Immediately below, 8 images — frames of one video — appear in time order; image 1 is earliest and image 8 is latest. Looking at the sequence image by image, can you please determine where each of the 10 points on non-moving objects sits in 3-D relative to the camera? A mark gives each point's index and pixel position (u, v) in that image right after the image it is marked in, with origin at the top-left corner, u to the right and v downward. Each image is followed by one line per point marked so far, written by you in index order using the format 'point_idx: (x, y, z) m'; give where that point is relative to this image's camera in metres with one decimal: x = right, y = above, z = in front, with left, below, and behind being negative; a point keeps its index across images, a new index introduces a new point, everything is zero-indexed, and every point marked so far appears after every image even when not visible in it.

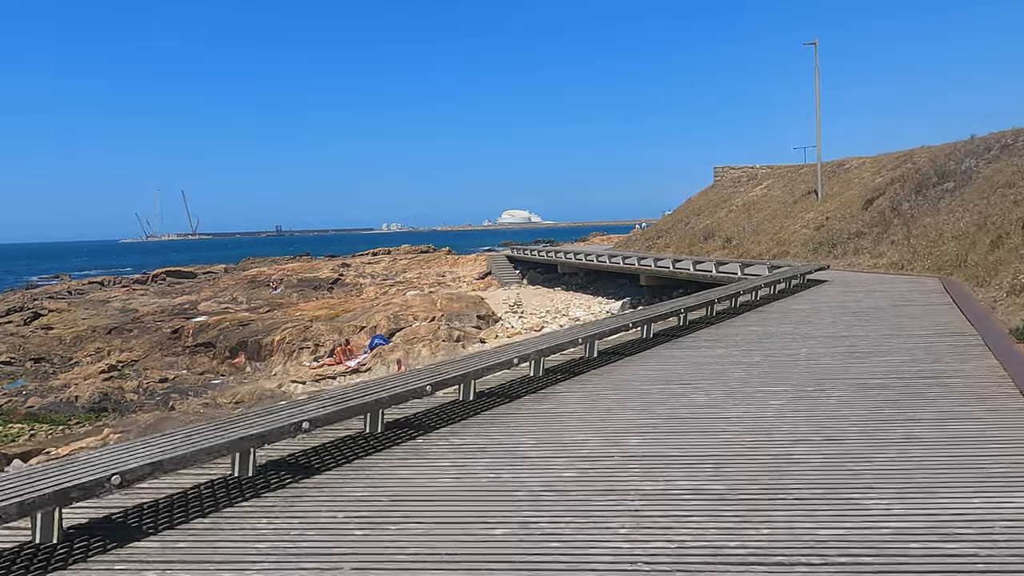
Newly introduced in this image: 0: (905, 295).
0: (+6.8, -0.1, +13.3) m
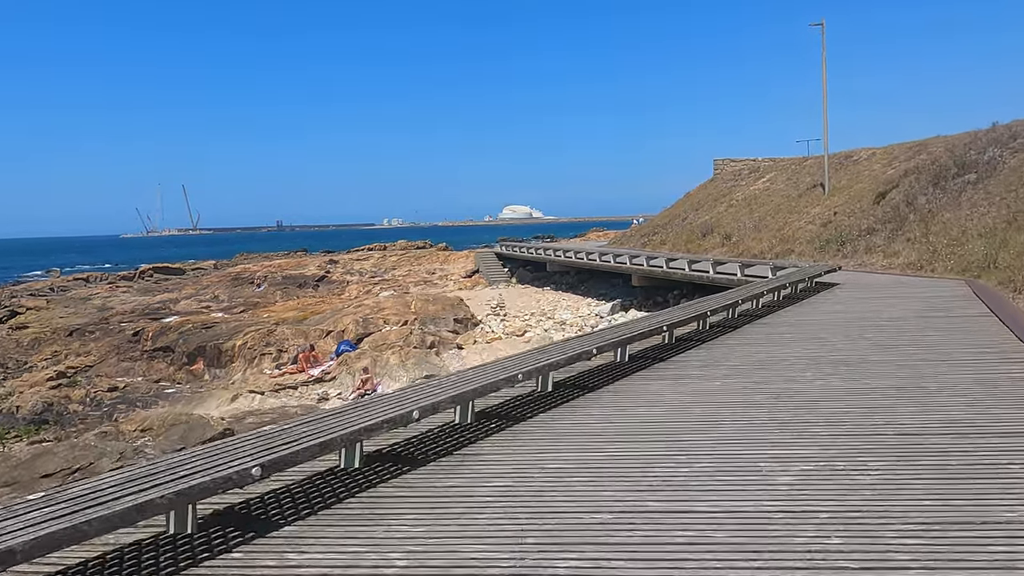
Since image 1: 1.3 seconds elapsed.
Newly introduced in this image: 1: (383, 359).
0: (+6.3, -0.2, +11.5) m
1: (-3.1, -1.7, +18.4) m
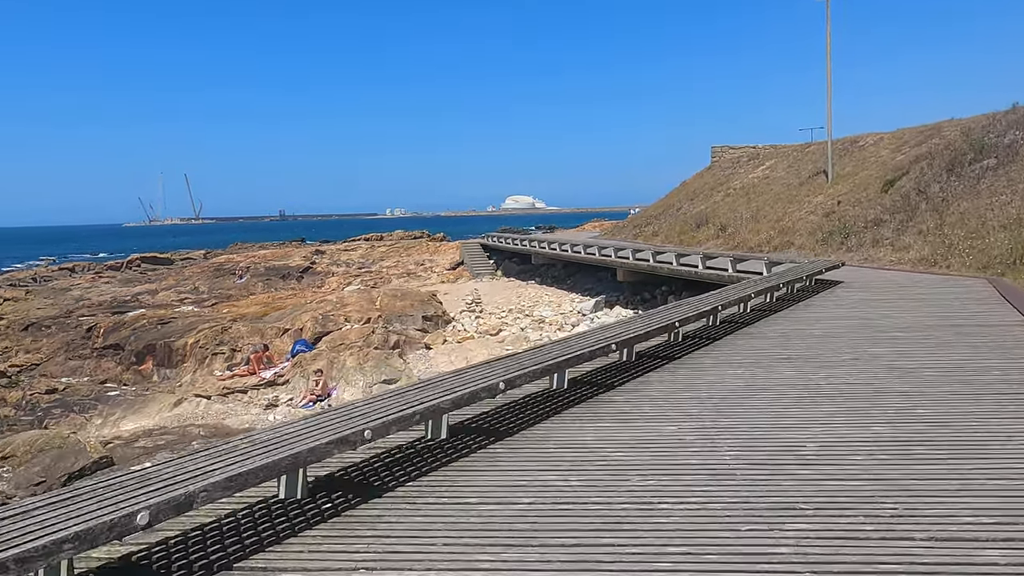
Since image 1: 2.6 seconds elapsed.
0: (+5.6, -0.2, +9.8) m
1: (-3.8, -1.6, +16.8) m
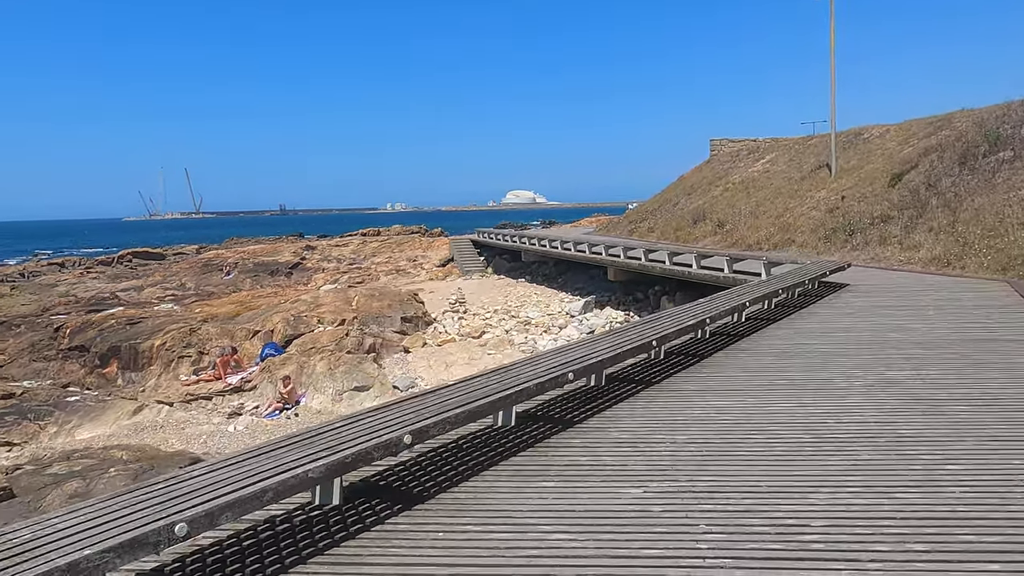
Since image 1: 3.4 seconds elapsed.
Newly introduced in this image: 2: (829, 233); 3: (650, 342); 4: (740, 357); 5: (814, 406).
0: (+5.2, -0.3, +8.7) m
1: (-4.2, -1.6, +15.7) m
2: (+7.2, +1.3, +17.4) m
3: (+1.0, -0.4, +5.9) m
4: (+2.0, -0.6, +6.5) m
5: (+1.9, -0.8, +4.9) m
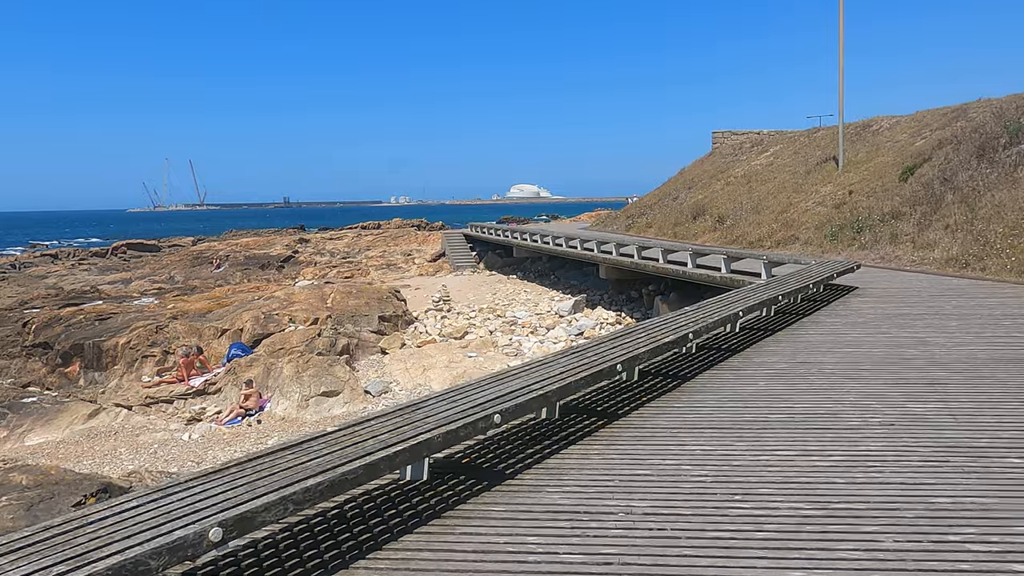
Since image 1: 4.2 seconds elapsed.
0: (+4.8, -0.4, +7.6) m
1: (-4.5, -1.5, +14.7) m
2: (+6.9, +1.2, +16.3) m
3: (+0.7, -0.5, +4.9) m
4: (+1.6, -0.7, +5.4) m
5: (+1.5, -0.8, +3.8) m
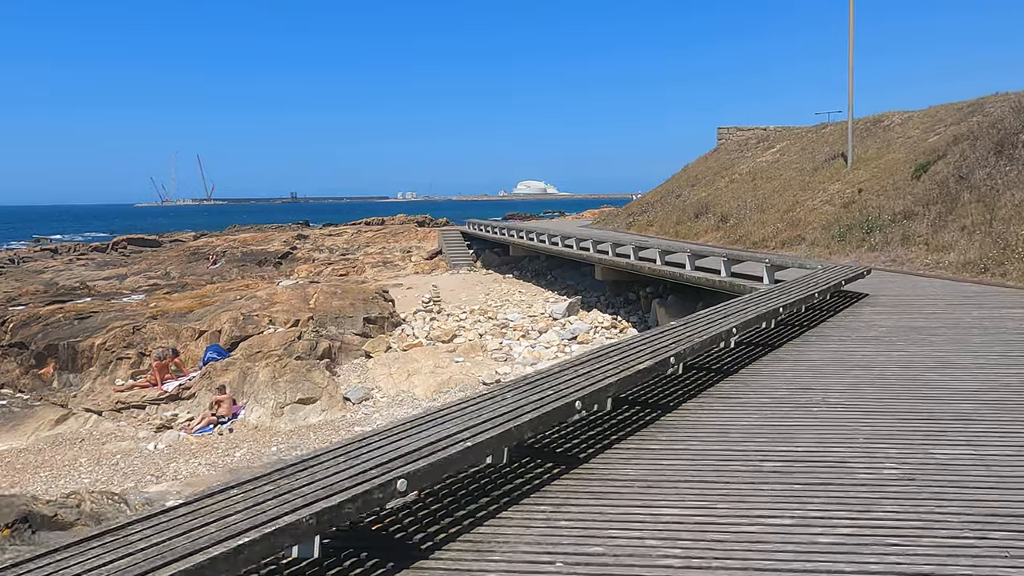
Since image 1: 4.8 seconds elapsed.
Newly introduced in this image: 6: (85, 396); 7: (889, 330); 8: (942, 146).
0: (+4.6, -0.5, +6.8) m
1: (-4.8, -1.6, +13.9) m
2: (+6.7, +1.2, +15.5) m
3: (+0.4, -0.6, +4.1) m
4: (+1.3, -0.8, +4.7) m
5: (+1.2, -0.9, +3.0) m
6: (-8.6, -2.2, +15.4) m
7: (+3.6, -0.4, +7.2) m
8: (+9.4, +3.1, +16.6) m
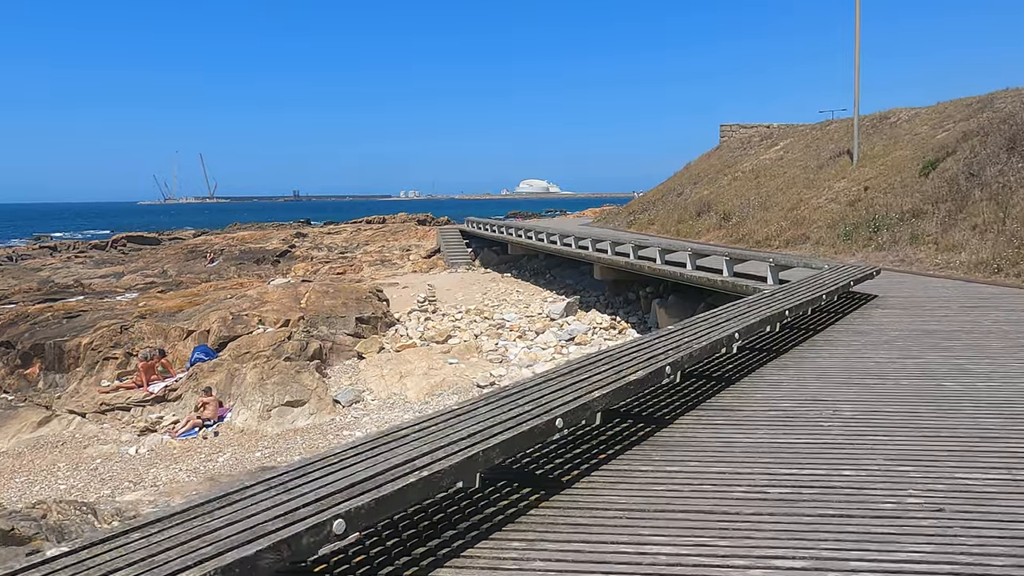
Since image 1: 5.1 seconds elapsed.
0: (+4.5, -0.5, +6.4) m
1: (-4.9, -1.5, +13.5) m
2: (+6.7, +1.2, +15.0) m
3: (+0.2, -0.6, +3.7) m
4: (+1.2, -0.8, +4.2) m
5: (+1.1, -0.9, +2.6) m
6: (-8.7, -2.1, +15.0) m
7: (+3.5, -0.4, +6.8) m
8: (+9.3, +3.1, +16.1) m
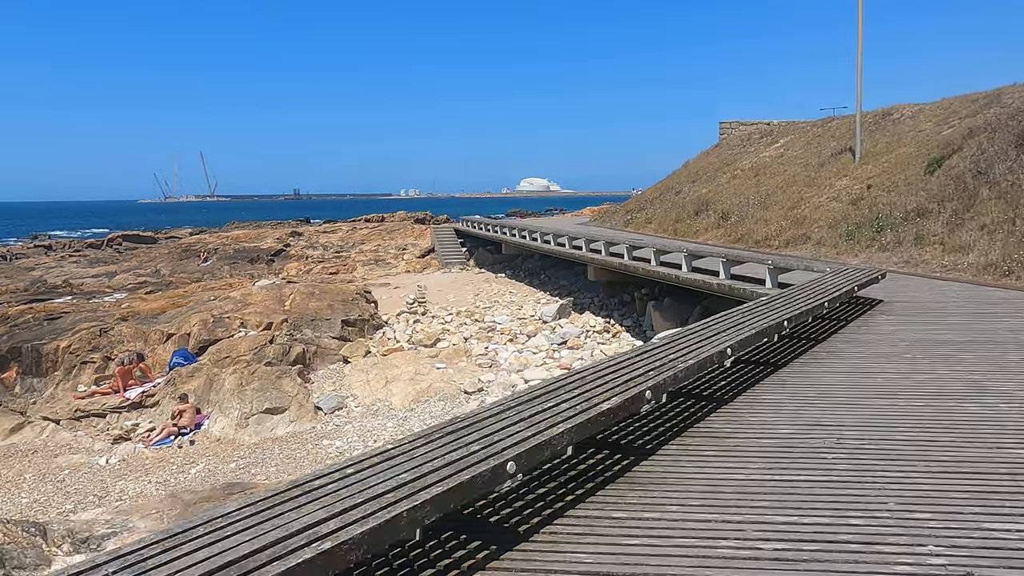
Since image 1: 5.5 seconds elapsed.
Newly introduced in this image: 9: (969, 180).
0: (+4.3, -0.5, +5.9) m
1: (-5.0, -1.6, +13.0) m
2: (+6.5, +1.1, +14.5) m
3: (+0.1, -0.6, +3.2) m
4: (+1.0, -0.8, +3.7) m
5: (+0.9, -1.0, +2.1) m
6: (-8.9, -2.2, +14.5) m
7: (+3.3, -0.5, +6.3) m
8: (+9.1, +3.1, +15.6) m
9: (+7.9, +1.9, +13.1) m
